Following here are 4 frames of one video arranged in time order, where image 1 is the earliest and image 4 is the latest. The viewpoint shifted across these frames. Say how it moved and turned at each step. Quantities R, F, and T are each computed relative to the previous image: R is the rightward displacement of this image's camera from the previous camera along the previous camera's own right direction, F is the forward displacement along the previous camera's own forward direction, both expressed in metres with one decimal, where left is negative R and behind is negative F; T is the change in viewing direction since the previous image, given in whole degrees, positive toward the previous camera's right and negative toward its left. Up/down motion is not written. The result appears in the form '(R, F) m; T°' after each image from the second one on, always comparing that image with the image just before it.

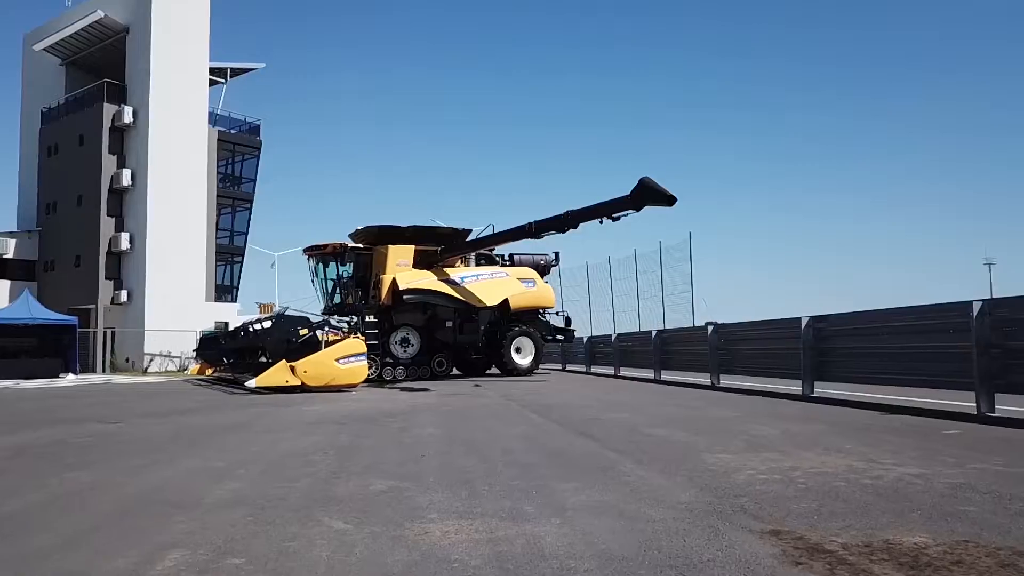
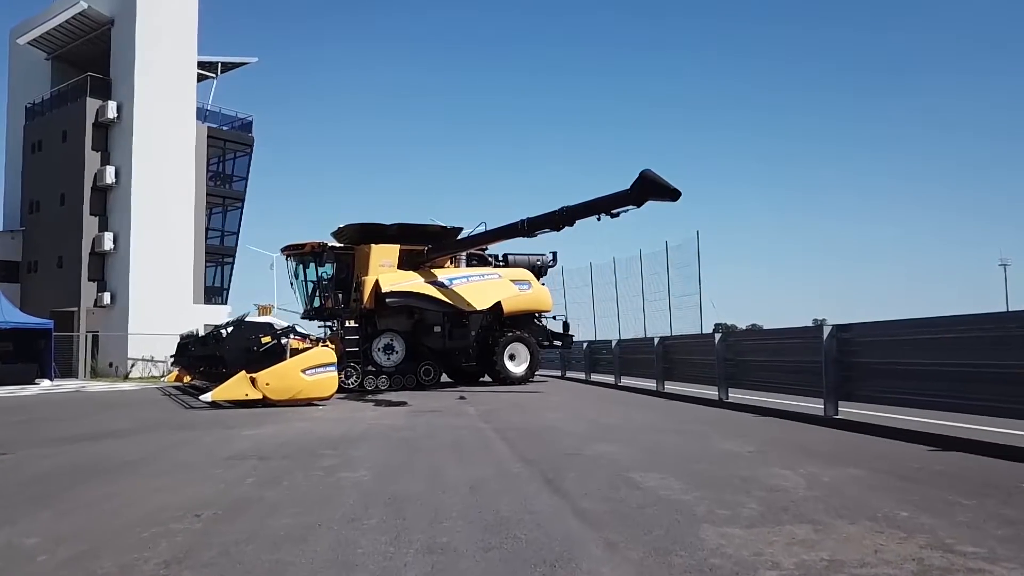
(+0.5, +1.8) m; -1°
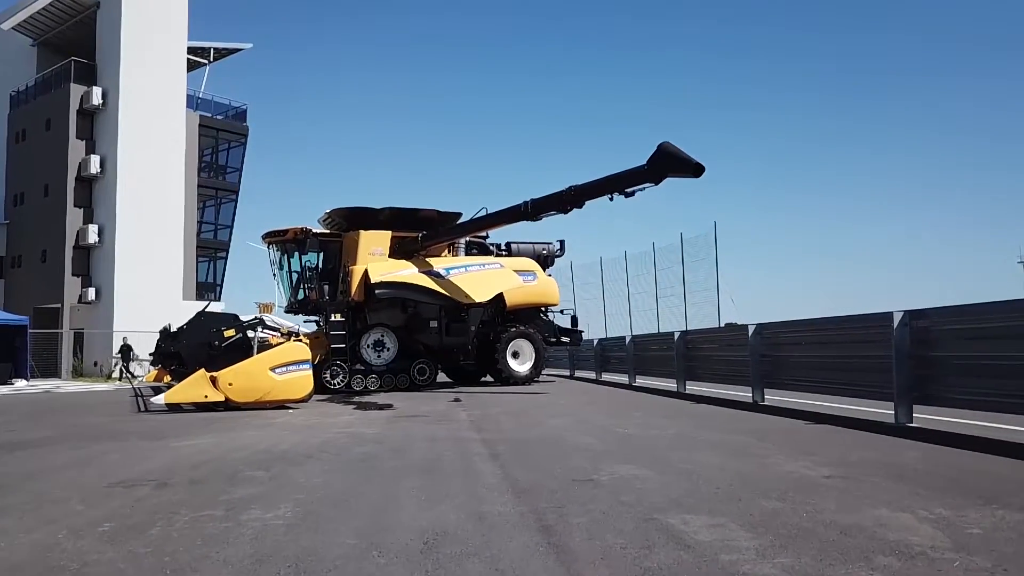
(+0.2, +2.1) m; -1°
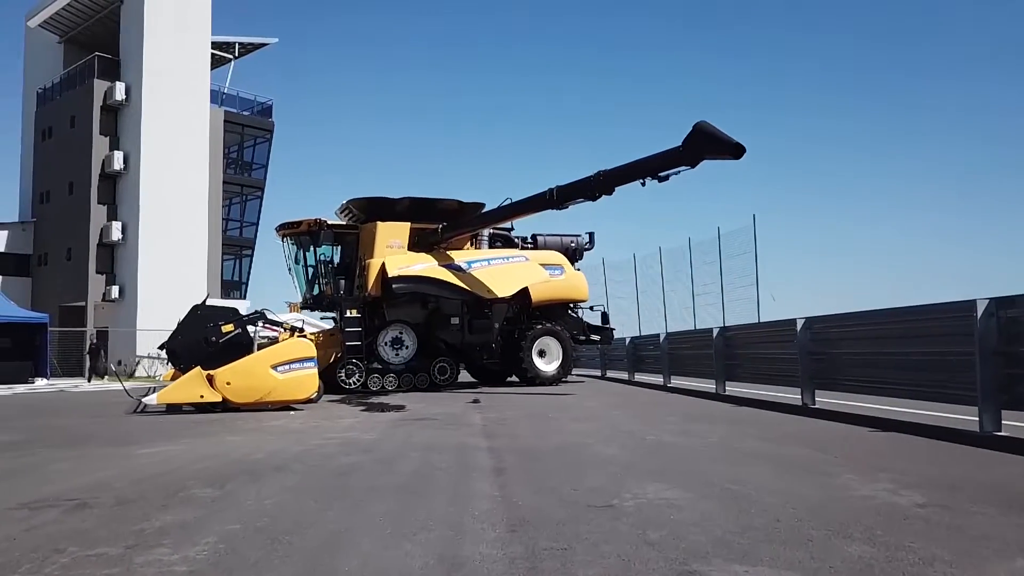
(+0.2, +1.2) m; -2°
